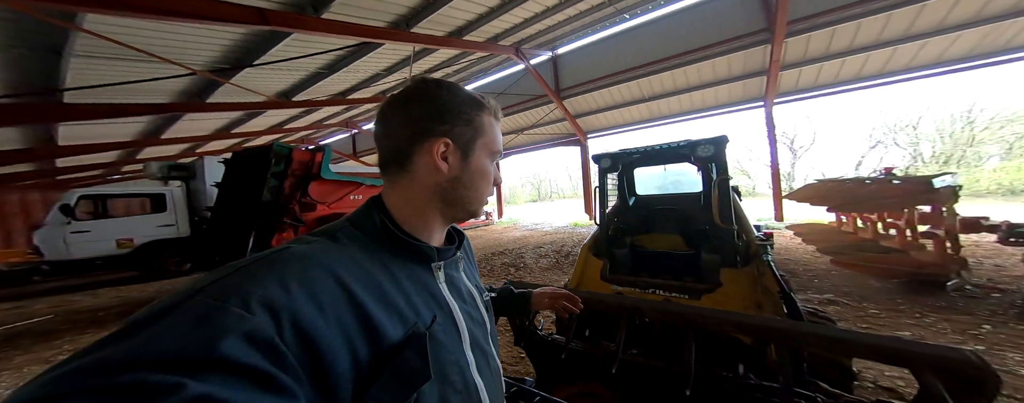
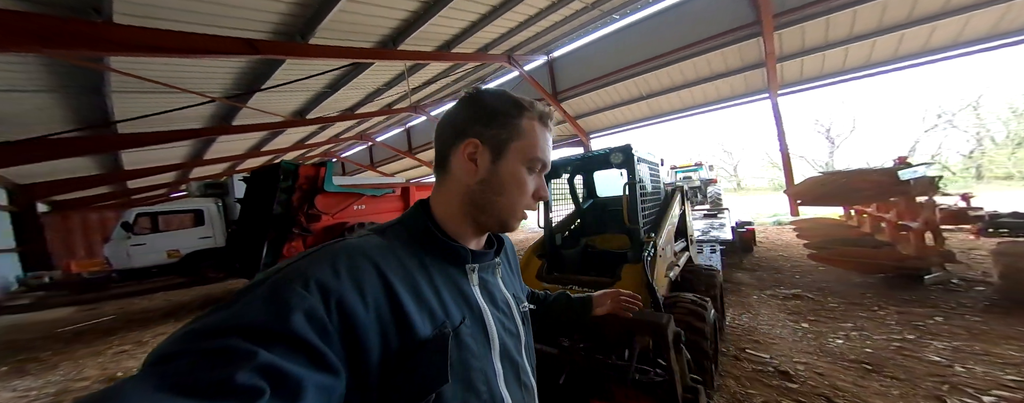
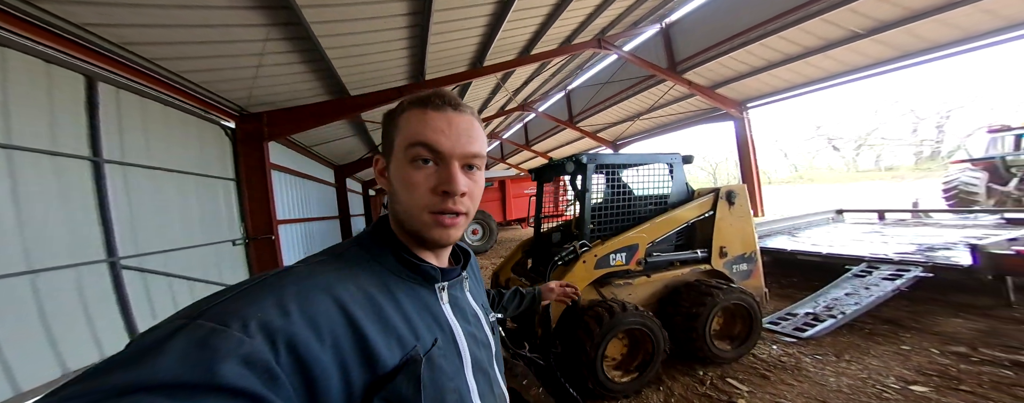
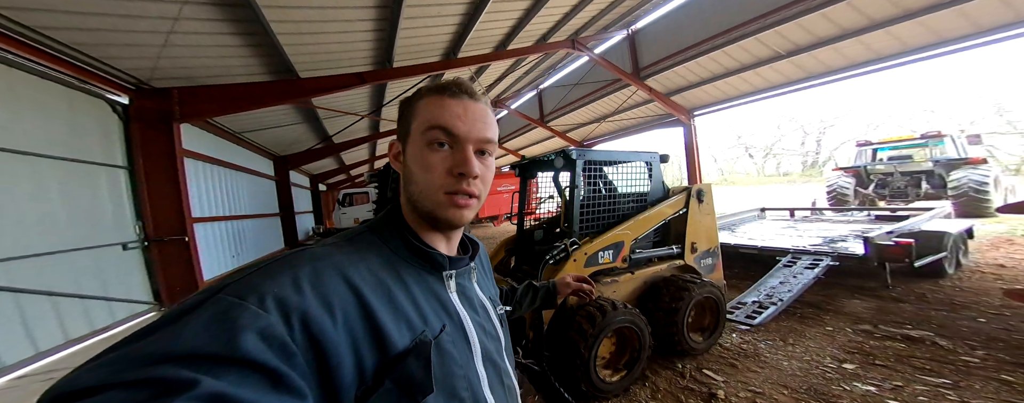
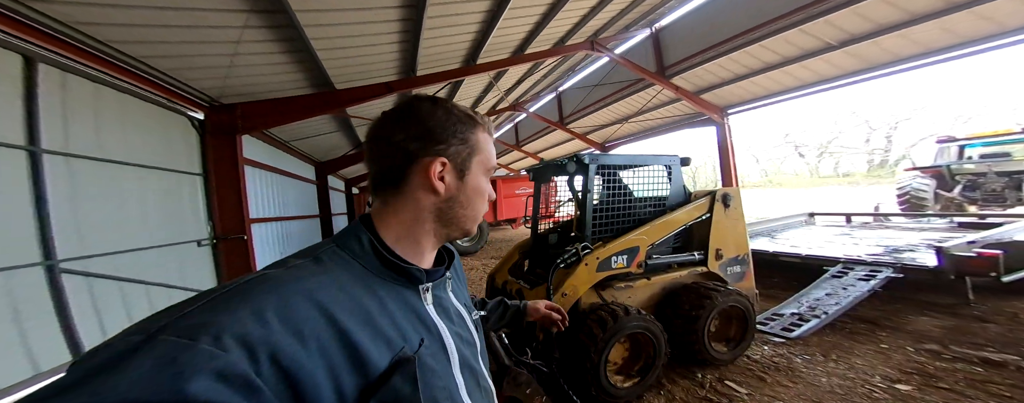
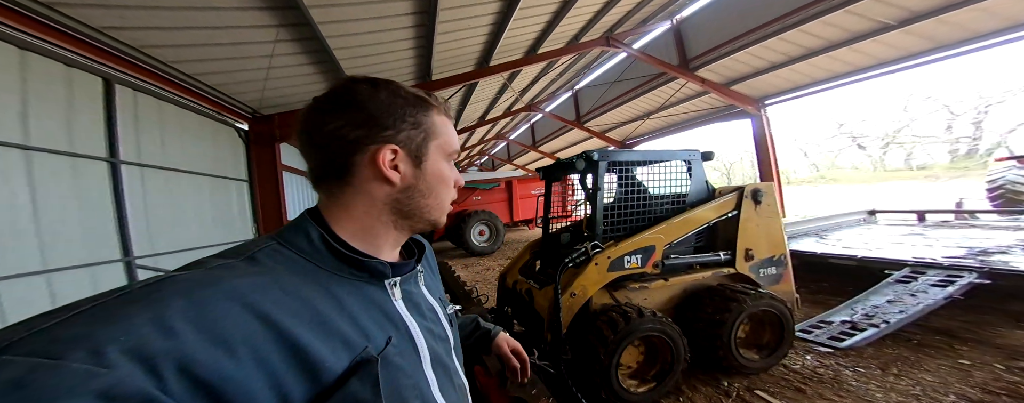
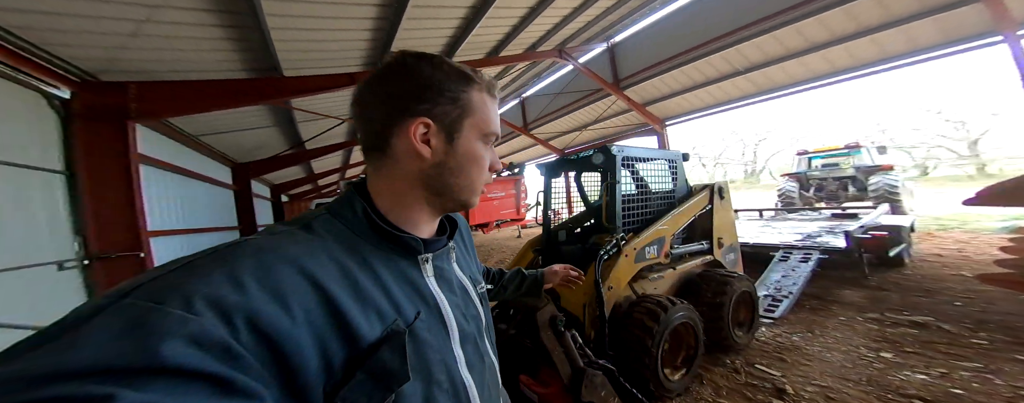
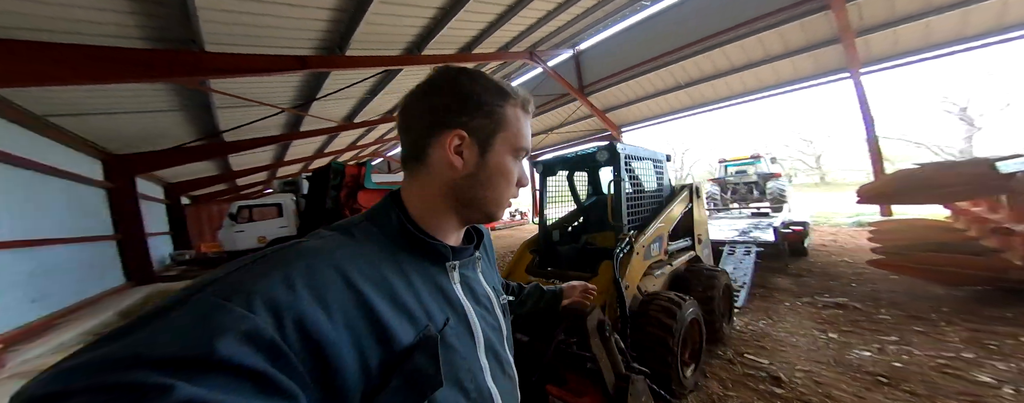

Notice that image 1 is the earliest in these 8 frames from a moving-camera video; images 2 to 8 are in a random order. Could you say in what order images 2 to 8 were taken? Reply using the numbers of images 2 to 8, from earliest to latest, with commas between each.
2, 8, 7, 4, 5, 6, 3
